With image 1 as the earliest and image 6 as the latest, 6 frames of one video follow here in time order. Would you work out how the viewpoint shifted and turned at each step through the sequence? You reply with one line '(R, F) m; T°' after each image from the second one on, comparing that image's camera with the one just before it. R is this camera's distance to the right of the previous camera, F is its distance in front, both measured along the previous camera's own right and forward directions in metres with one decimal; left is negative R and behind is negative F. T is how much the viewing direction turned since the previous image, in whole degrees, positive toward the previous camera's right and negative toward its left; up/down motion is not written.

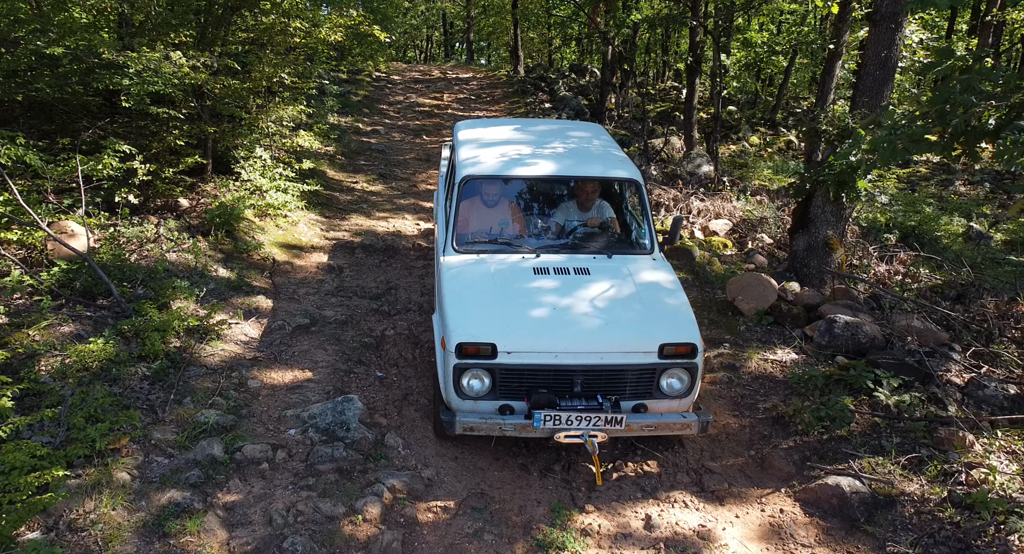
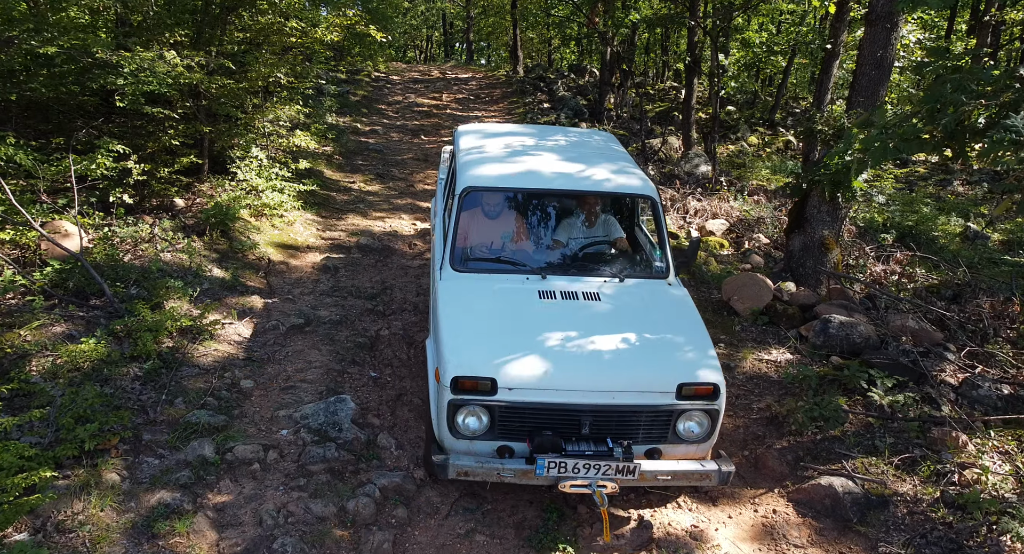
(+0.1, 0.0) m; 0°
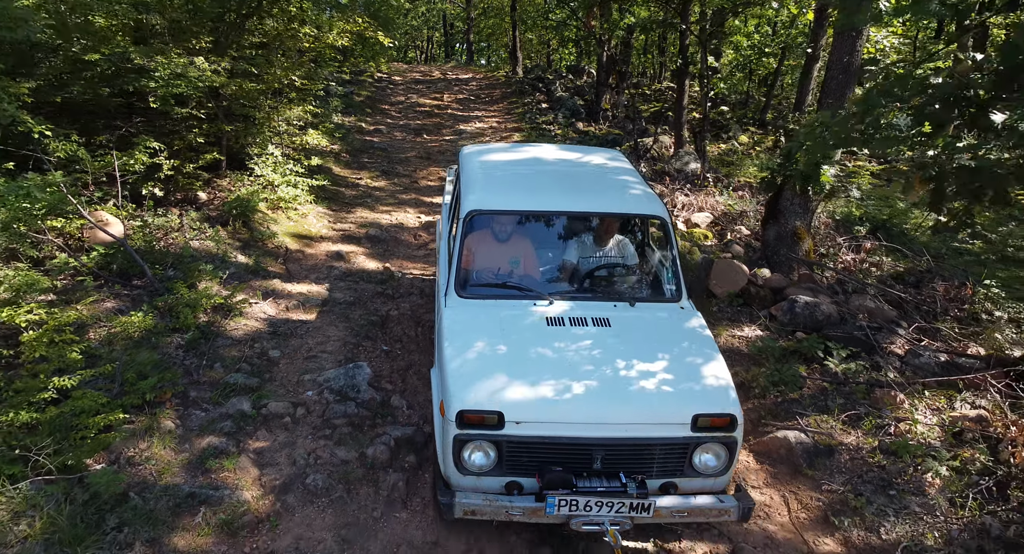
(0.0, -0.7) m; 0°
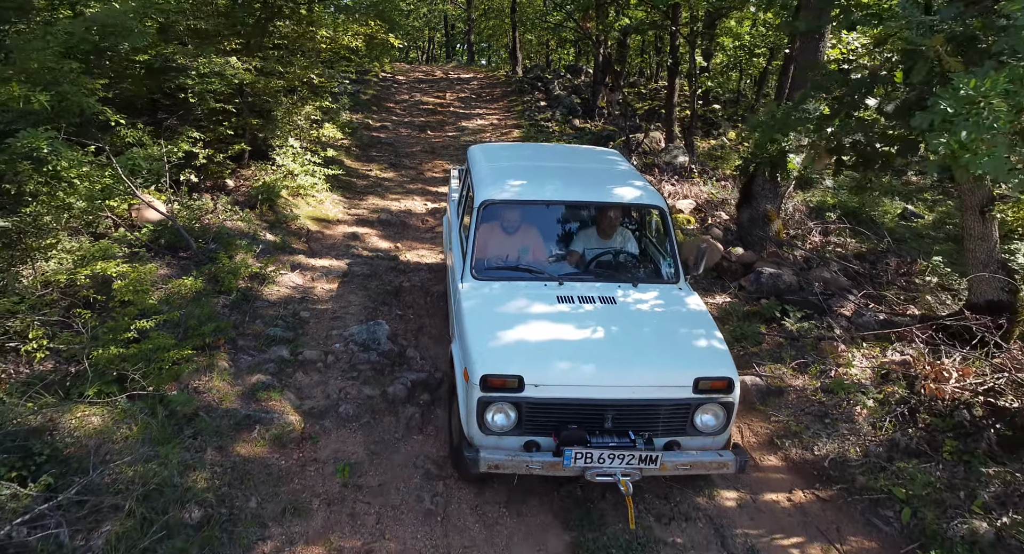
(0.0, -0.9) m; 0°
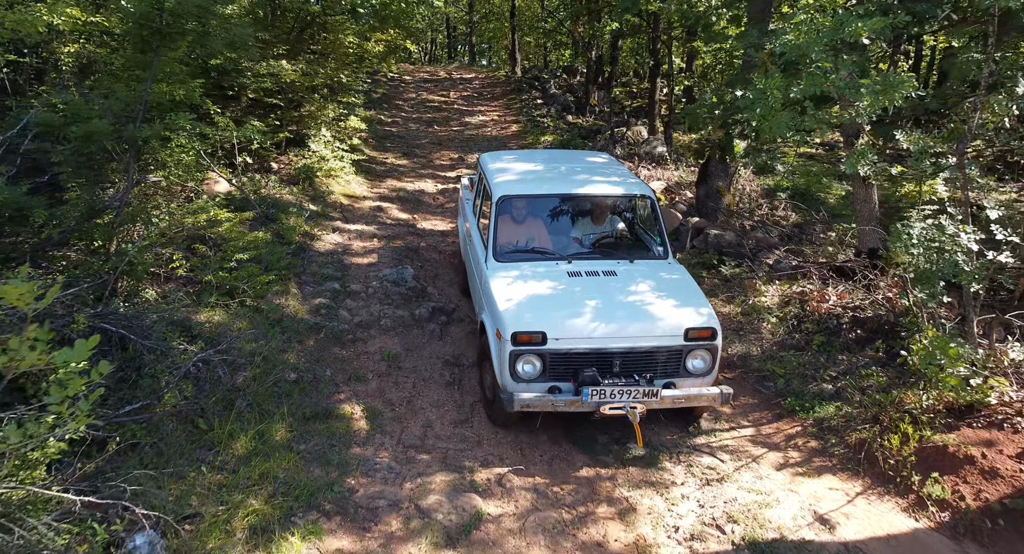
(0.0, -1.9) m; 0°
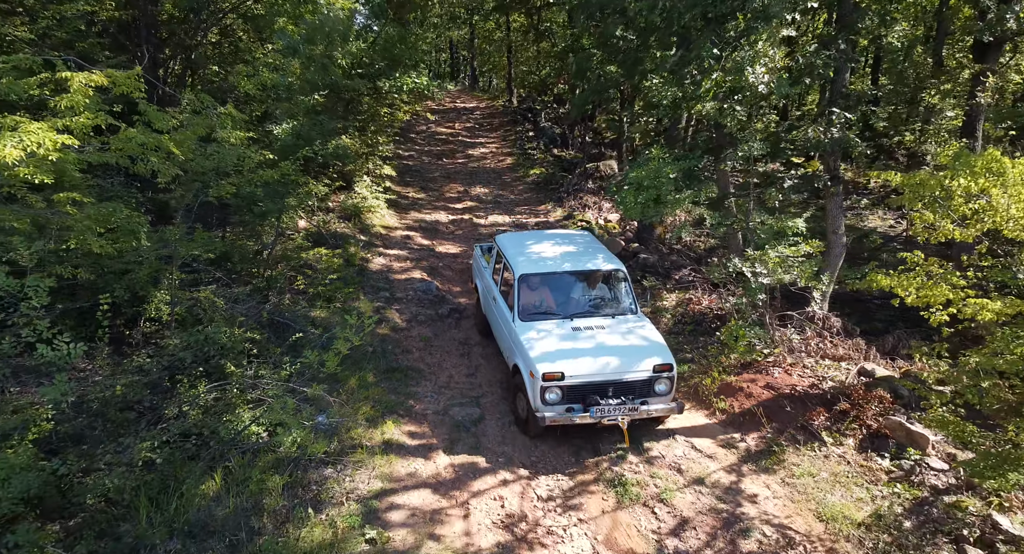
(+0.2, -4.2) m; 0°
